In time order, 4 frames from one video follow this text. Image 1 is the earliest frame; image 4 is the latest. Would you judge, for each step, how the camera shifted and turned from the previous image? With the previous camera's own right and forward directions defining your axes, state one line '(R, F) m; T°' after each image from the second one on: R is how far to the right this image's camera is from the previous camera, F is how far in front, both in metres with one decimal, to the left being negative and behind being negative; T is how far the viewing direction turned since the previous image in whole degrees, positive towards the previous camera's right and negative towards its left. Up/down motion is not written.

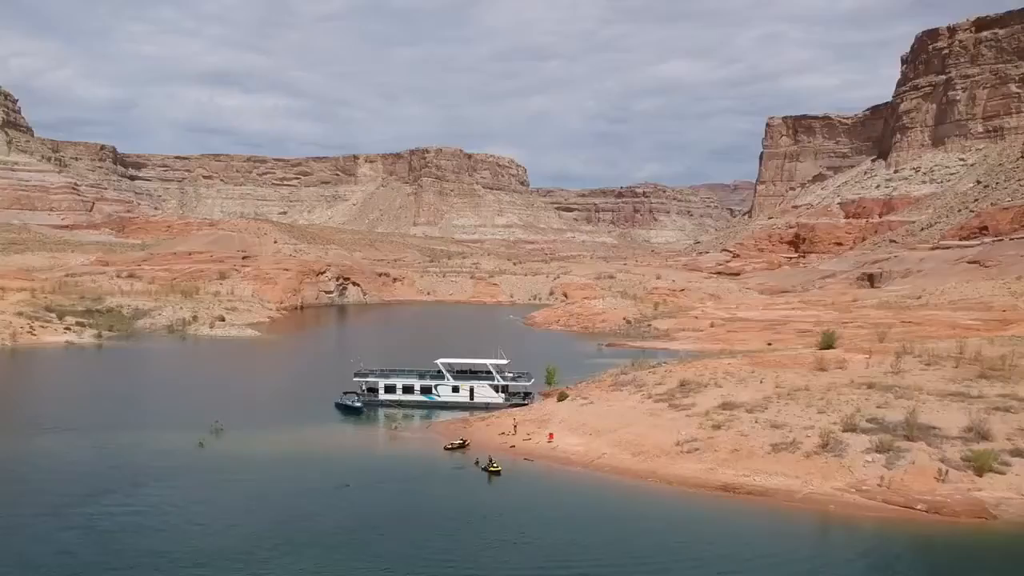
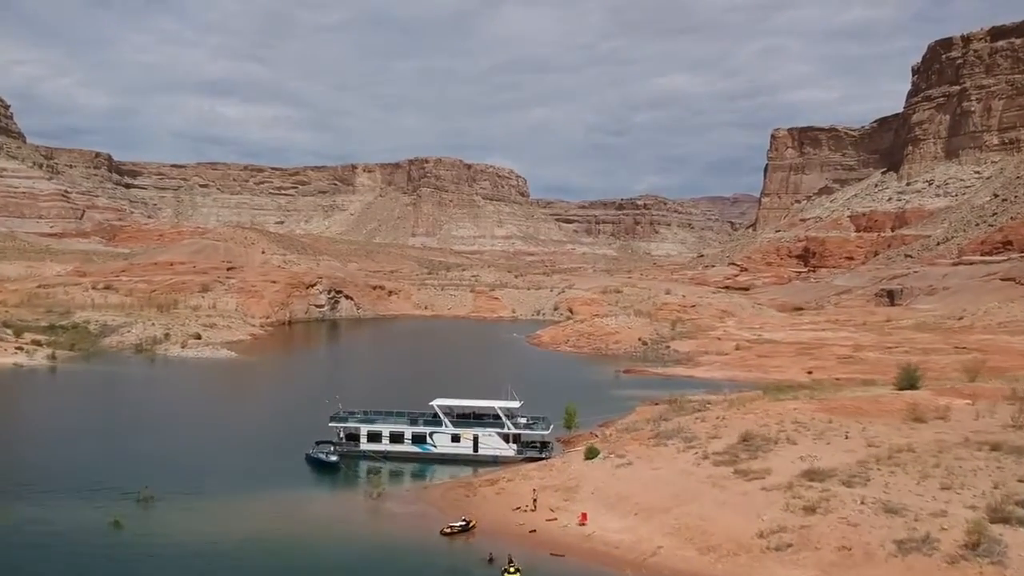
(-0.3, +3.6) m; 0°
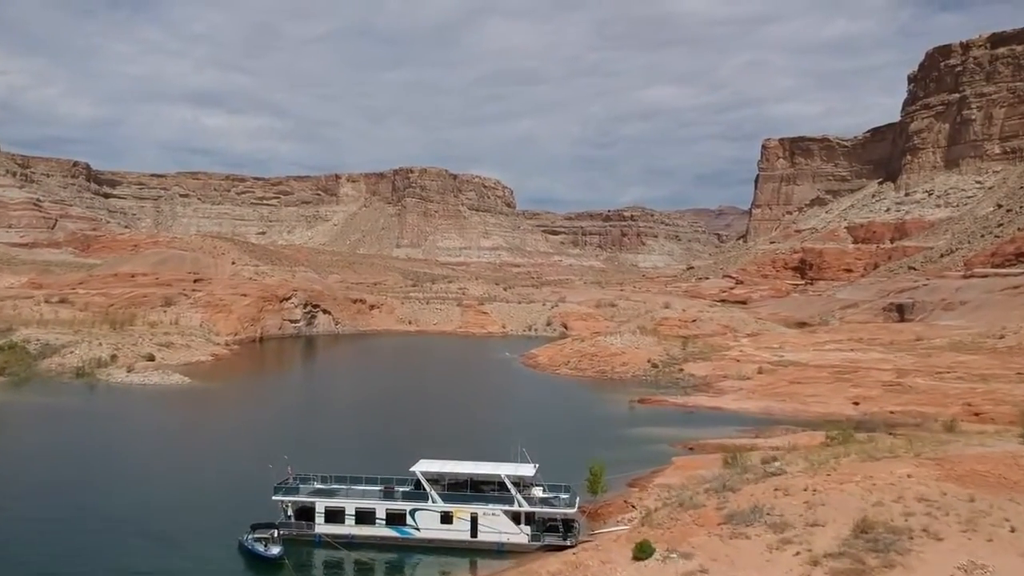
(-0.3, +4.1) m; +1°
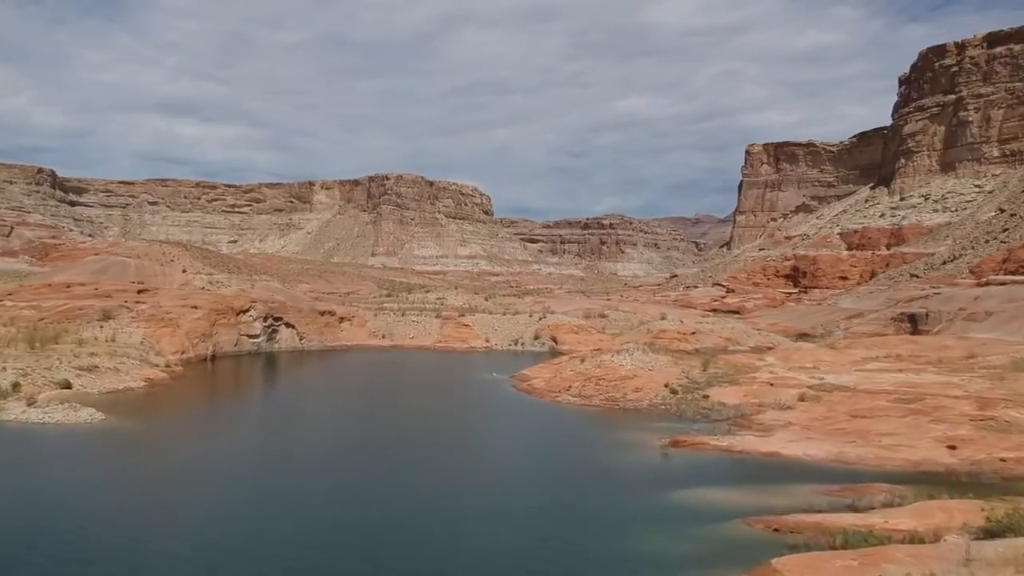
(-0.5, +5.5) m; +2°
